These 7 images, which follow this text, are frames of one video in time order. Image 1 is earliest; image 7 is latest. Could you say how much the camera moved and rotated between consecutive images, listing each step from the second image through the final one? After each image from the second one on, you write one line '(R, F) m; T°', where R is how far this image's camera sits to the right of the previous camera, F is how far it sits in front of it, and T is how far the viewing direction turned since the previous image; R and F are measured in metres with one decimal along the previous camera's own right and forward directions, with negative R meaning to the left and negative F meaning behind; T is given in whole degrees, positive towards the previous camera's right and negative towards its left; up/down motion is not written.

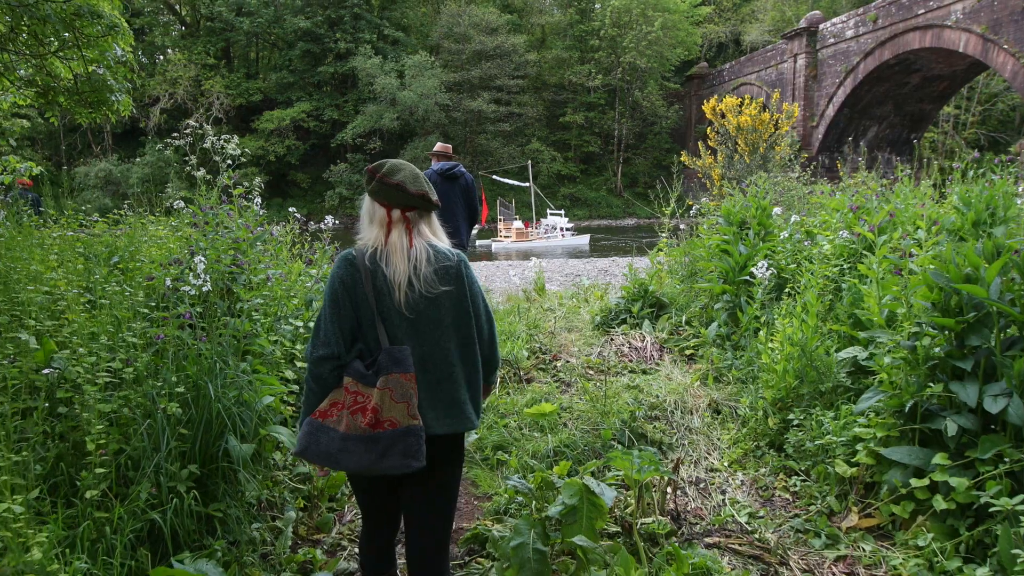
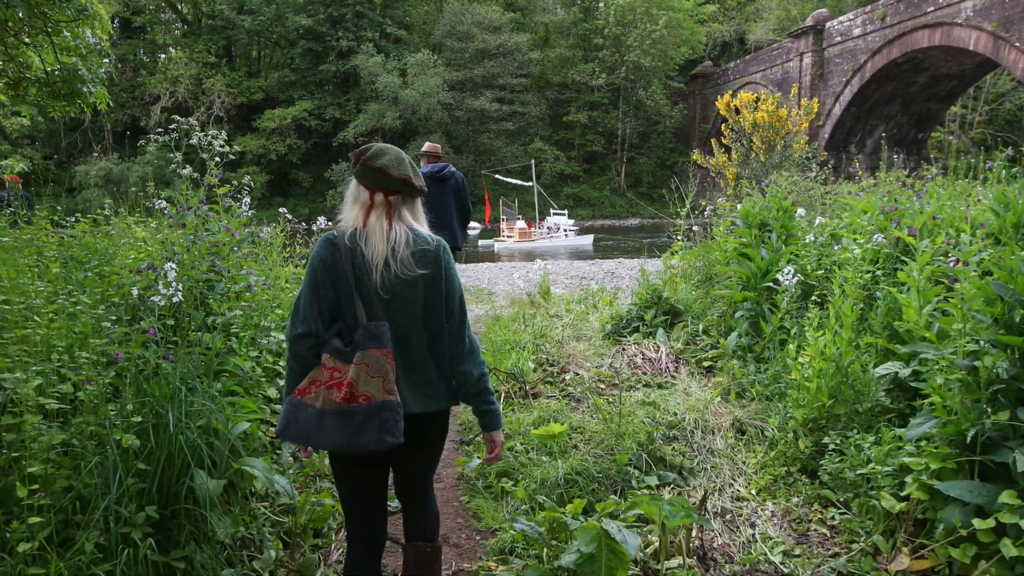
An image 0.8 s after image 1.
(0.0, +0.3) m; 0°
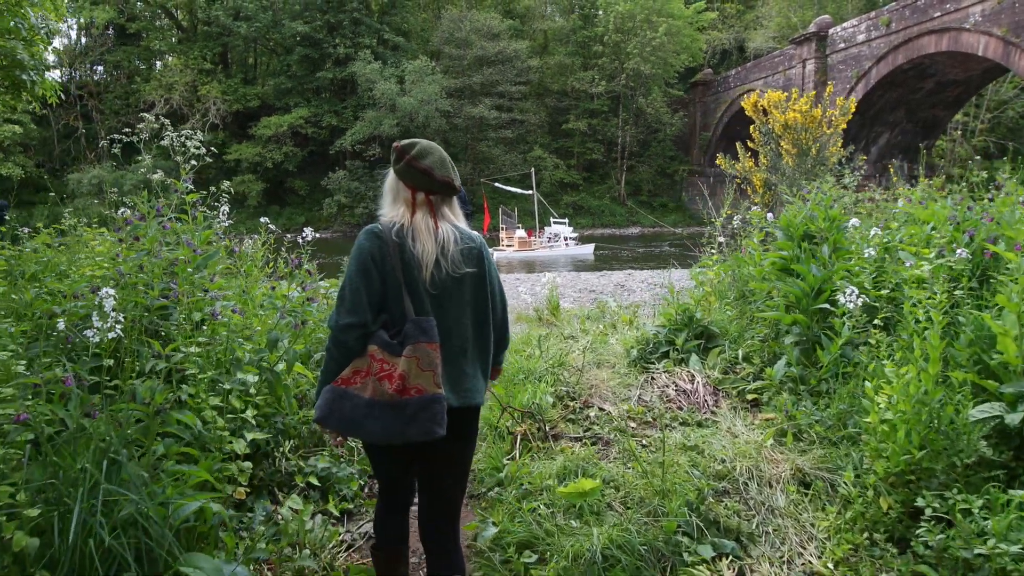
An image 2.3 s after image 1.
(-0.1, +0.6) m; 0°
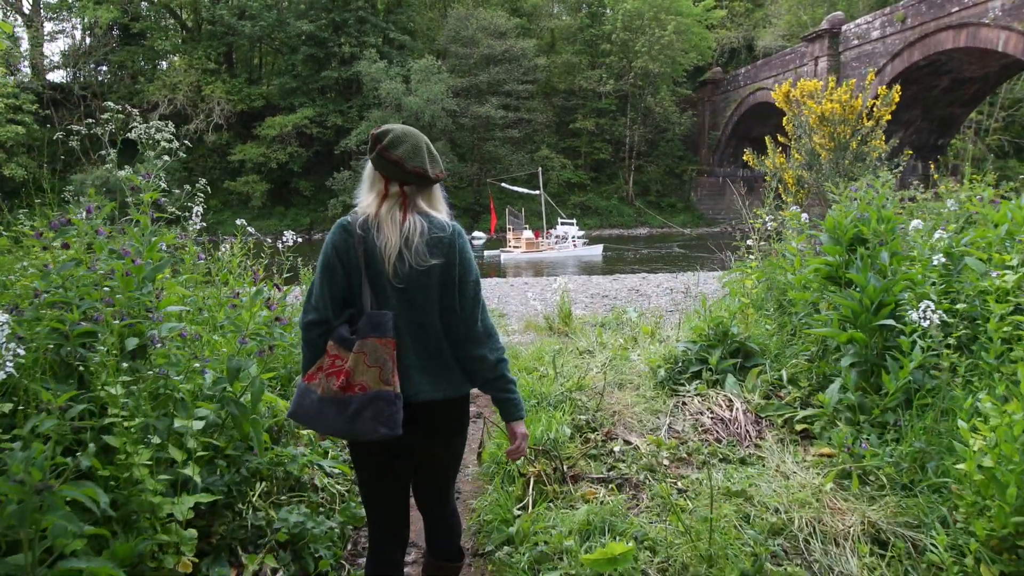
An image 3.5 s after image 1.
(0.0, +0.5) m; 0°
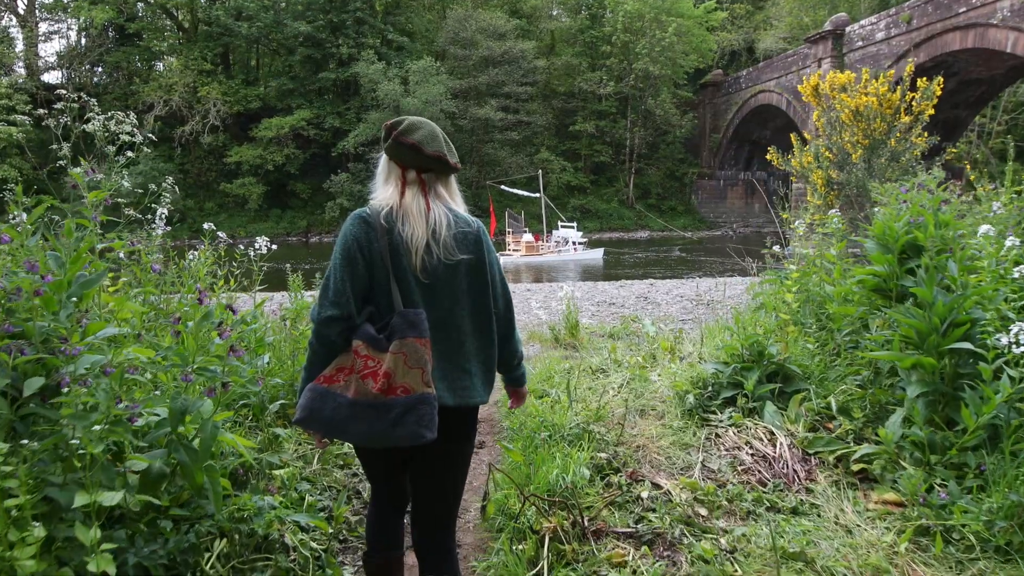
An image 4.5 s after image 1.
(0.0, +0.5) m; 0°
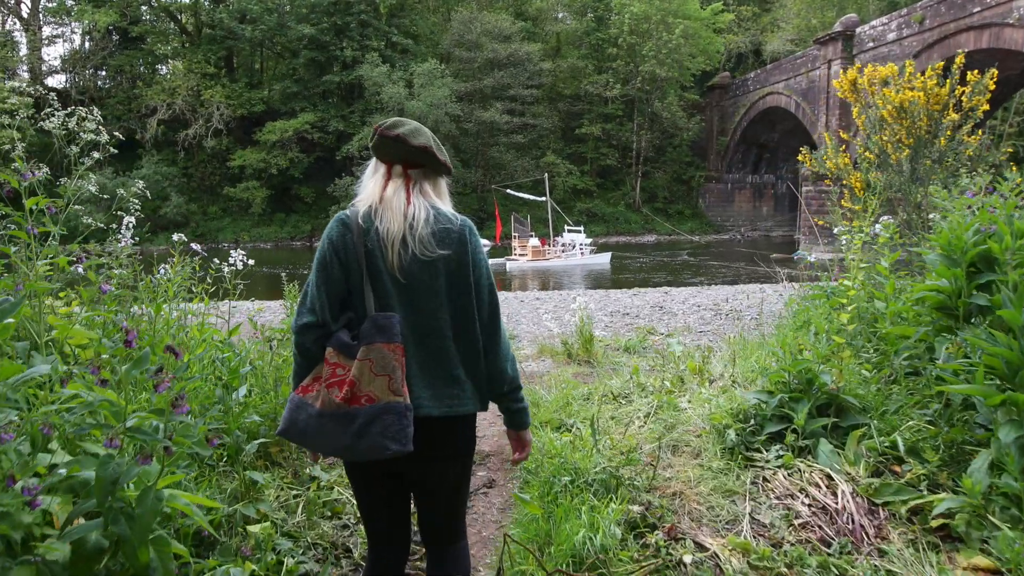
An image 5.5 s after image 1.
(0.0, +0.4) m; 0°
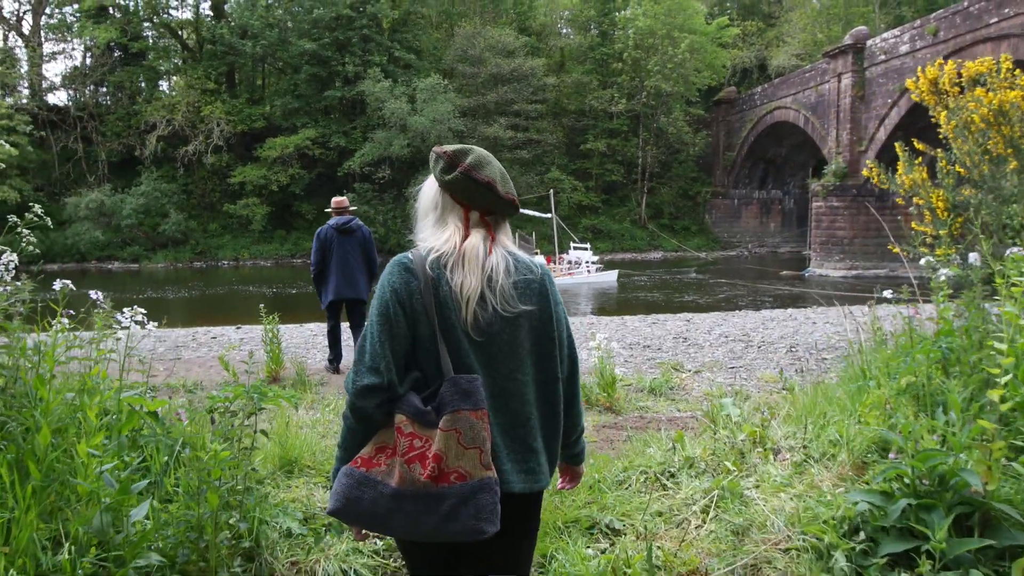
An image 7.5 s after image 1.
(0.0, +0.8) m; 0°
